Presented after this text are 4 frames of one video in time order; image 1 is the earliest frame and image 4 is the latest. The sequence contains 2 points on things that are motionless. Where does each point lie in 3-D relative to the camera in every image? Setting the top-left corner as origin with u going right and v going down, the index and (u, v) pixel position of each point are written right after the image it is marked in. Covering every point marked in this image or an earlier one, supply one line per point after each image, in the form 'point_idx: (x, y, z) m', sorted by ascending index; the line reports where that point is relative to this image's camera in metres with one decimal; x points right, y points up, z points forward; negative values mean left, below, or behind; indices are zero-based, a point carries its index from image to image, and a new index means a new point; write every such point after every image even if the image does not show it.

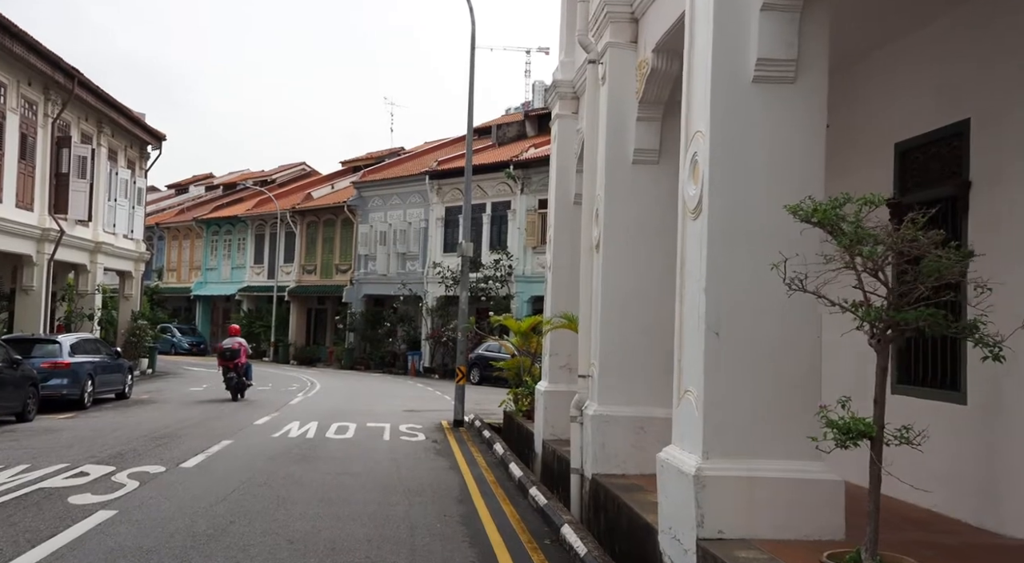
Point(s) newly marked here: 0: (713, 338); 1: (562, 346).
0: (+1.3, -0.4, +5.5) m
1: (+0.7, -0.9, +11.8) m
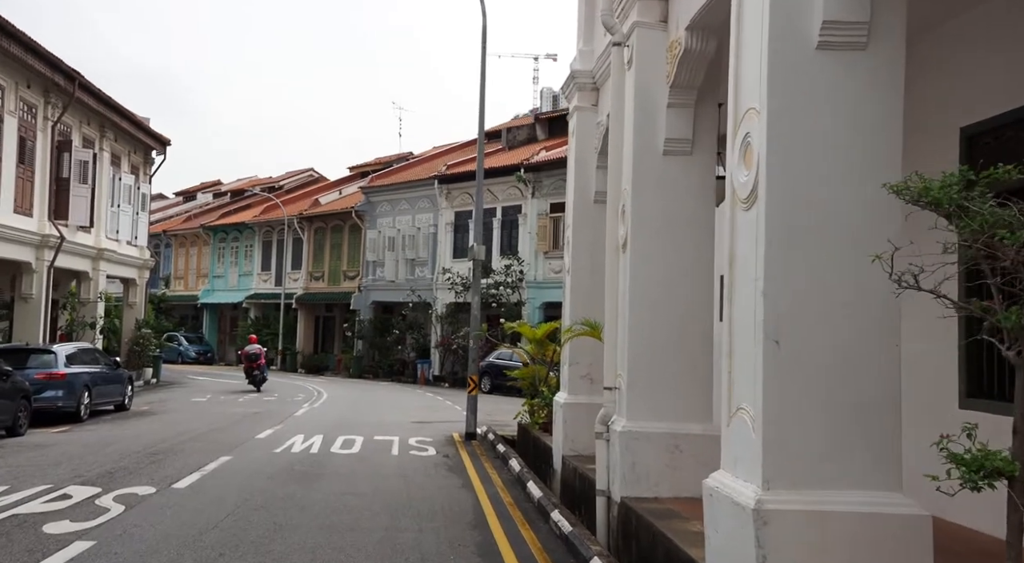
0: (+1.4, -0.4, +4.7) m
1: (+0.9, -0.9, +11.0) m
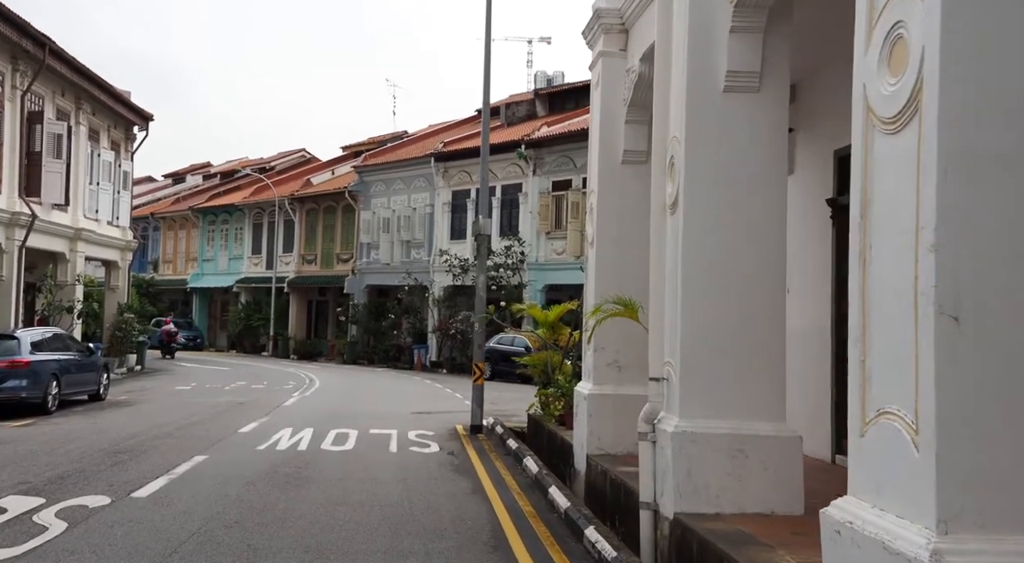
0: (+1.6, -0.2, +3.3) m
1: (+1.1, -0.6, +9.6) m
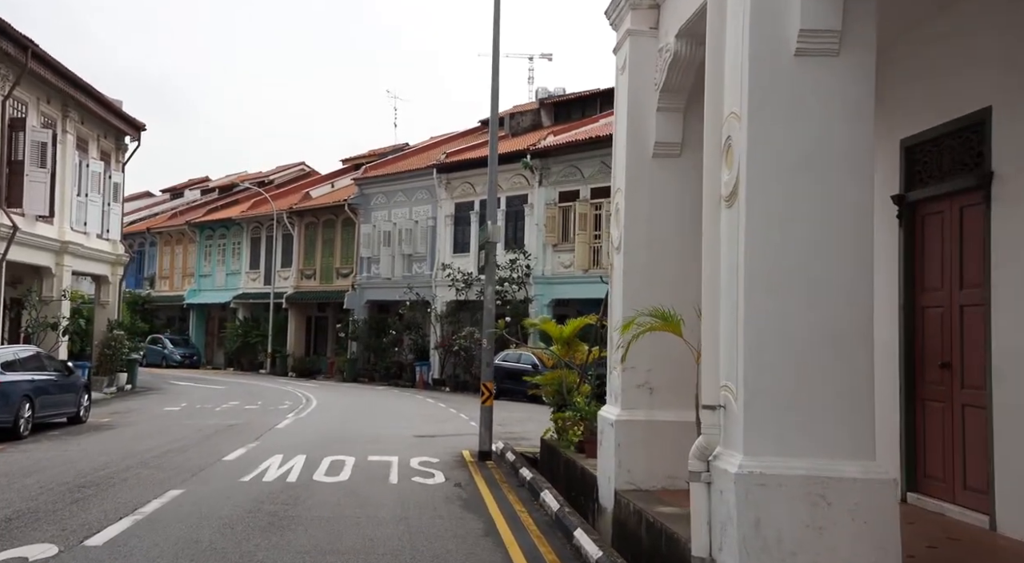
0: (+1.8, -0.1, +2.1) m
1: (+1.2, -0.7, +8.4) m
